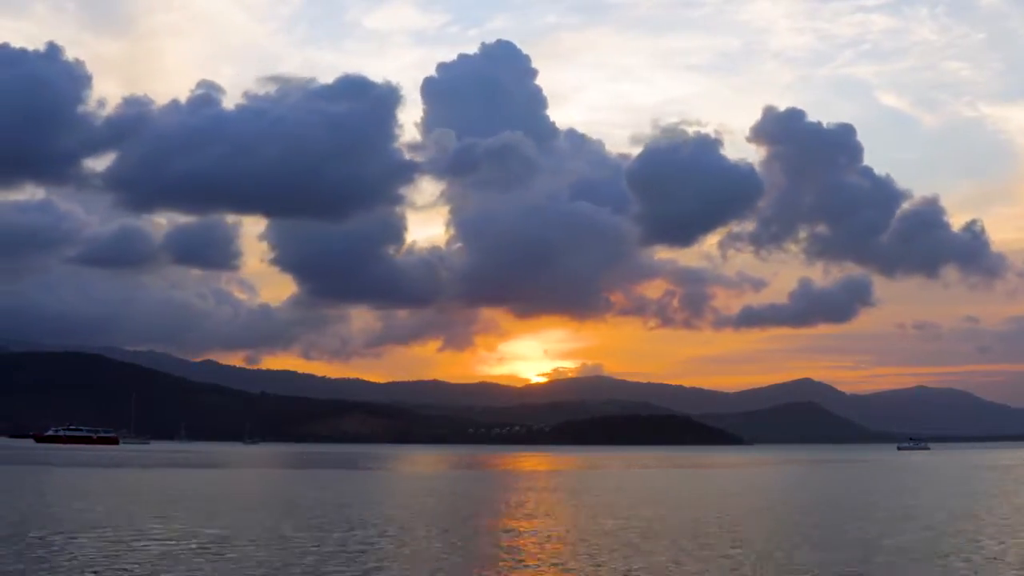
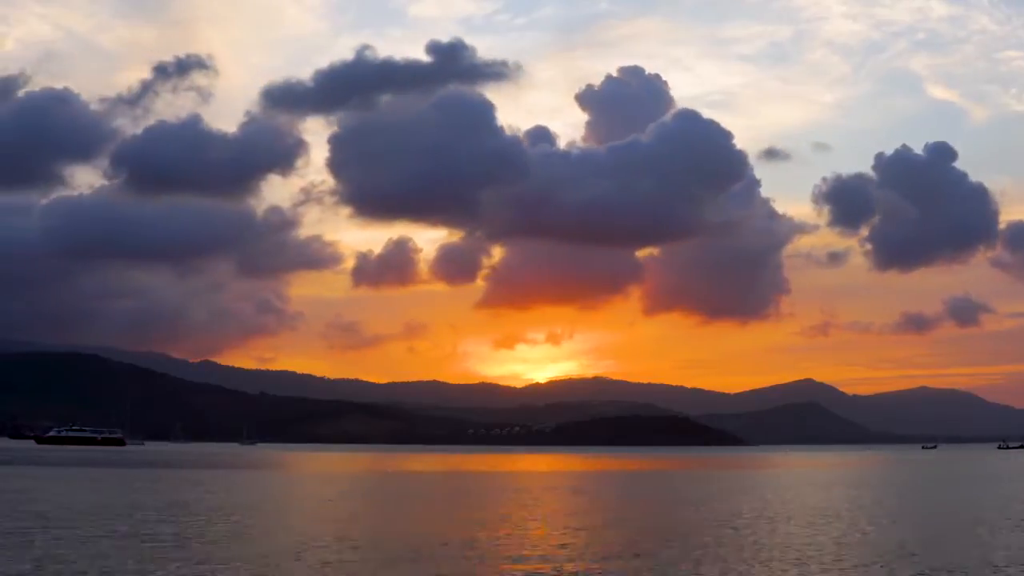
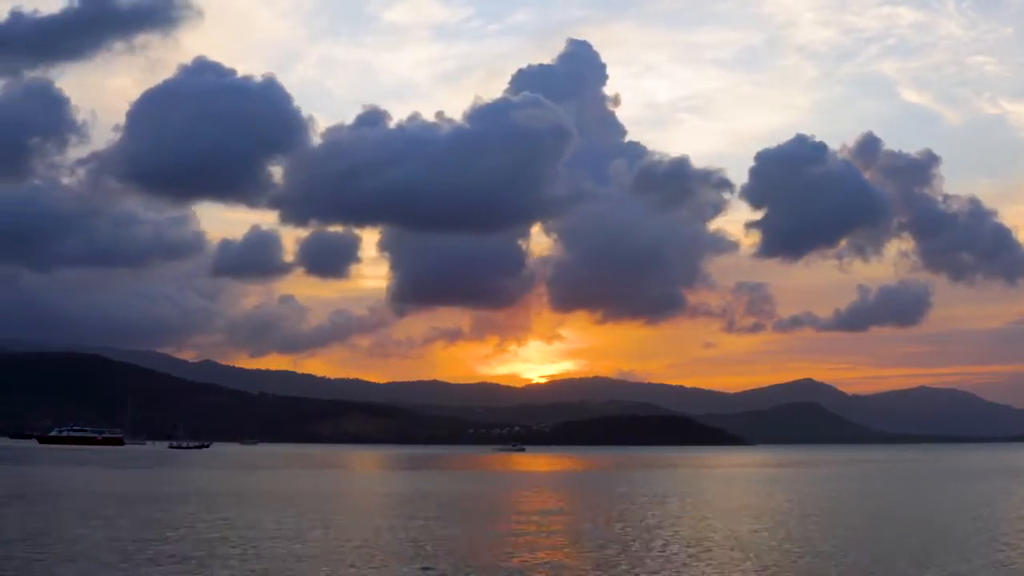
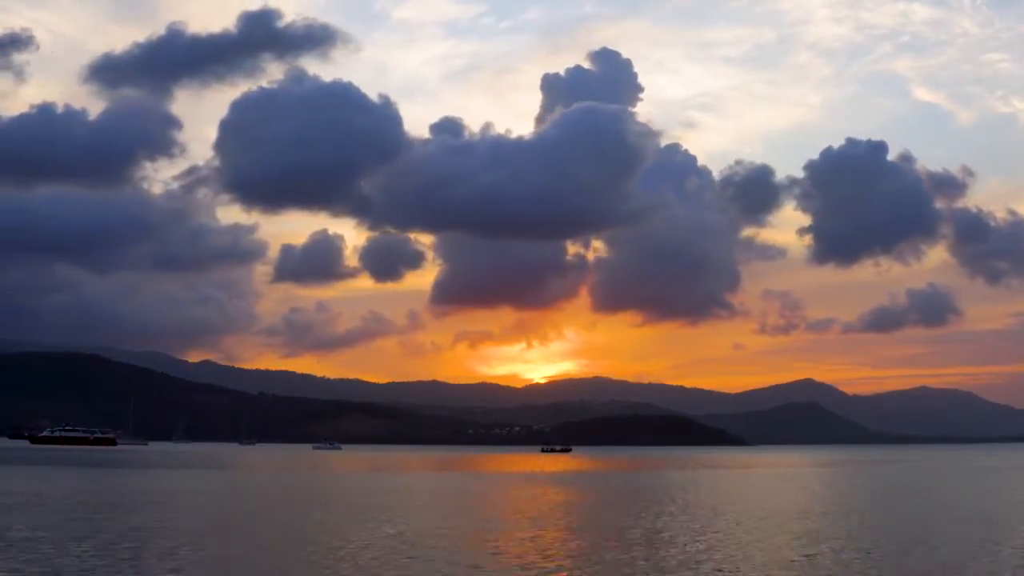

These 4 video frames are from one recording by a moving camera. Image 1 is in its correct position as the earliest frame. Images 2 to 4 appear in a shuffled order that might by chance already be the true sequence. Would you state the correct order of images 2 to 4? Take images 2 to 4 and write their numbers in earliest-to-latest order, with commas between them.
3, 4, 2
